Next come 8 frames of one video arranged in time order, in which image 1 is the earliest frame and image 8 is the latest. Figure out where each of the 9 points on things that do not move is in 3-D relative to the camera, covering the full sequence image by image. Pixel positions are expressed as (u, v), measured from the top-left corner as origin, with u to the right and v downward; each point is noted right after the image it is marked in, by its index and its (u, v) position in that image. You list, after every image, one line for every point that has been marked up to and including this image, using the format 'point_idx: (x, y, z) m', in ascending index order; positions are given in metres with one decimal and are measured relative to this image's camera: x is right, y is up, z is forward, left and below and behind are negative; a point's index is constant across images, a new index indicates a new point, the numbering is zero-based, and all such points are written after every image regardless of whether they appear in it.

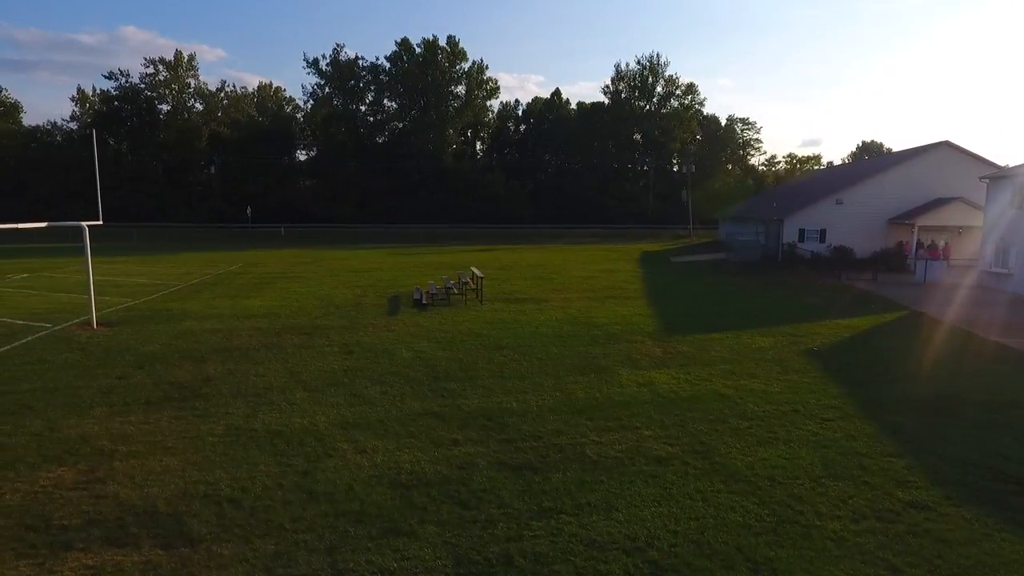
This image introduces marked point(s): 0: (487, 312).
0: (-0.6, -0.6, +14.9) m
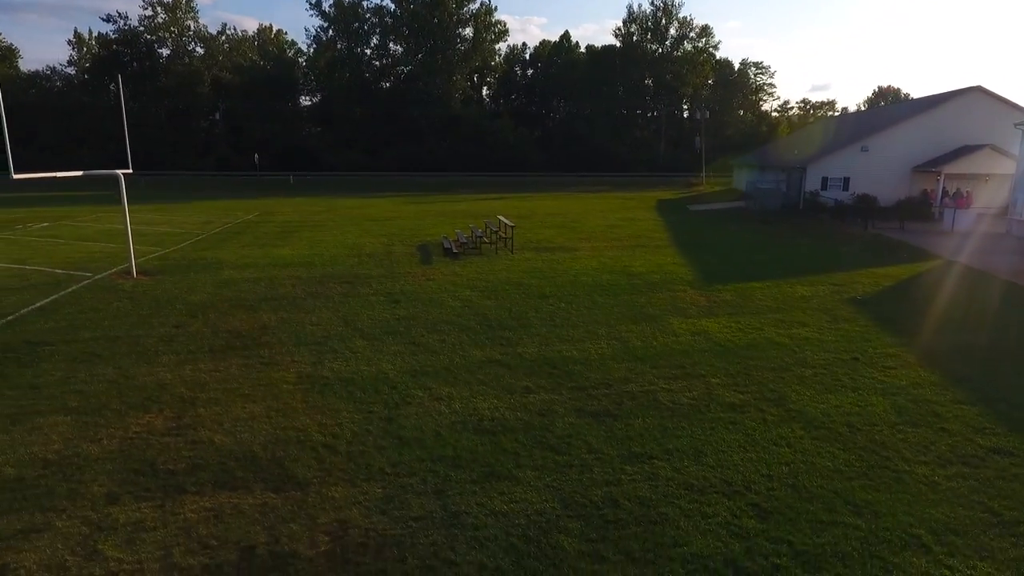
0: (+0.2, +0.7, +14.9) m
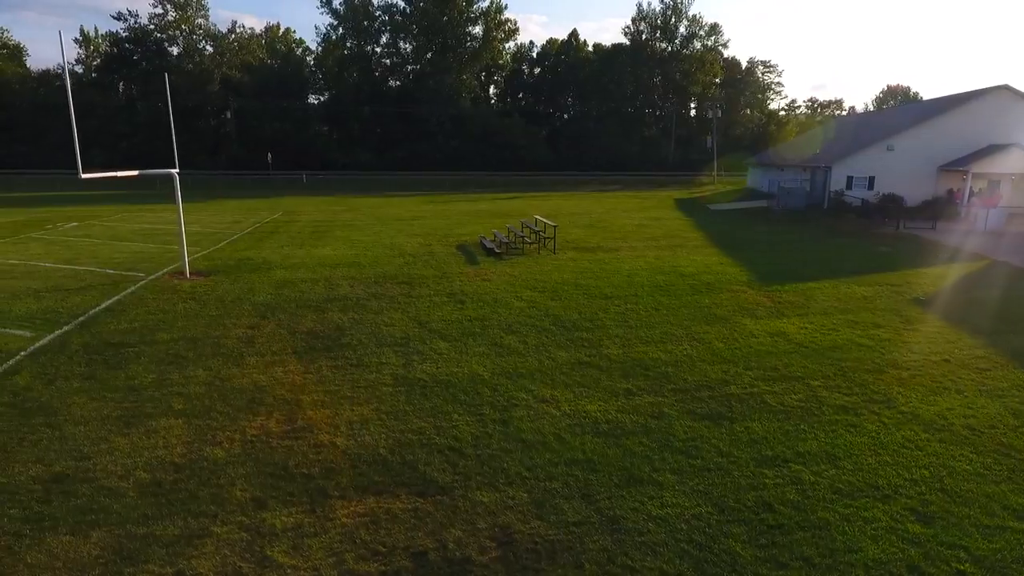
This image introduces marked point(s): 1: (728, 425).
0: (+1.3, +0.7, +14.8) m
1: (+2.0, -1.3, +5.9) m
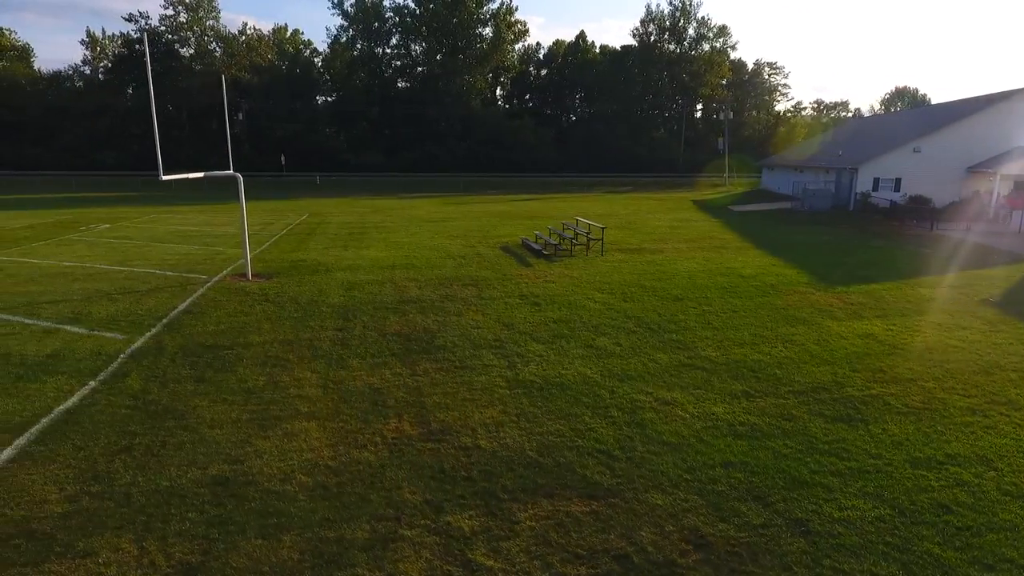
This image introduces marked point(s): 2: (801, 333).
0: (+2.5, +0.6, +14.8) m
1: (+3.3, -1.3, +5.9) m
2: (+4.2, -0.7, +9.0) m
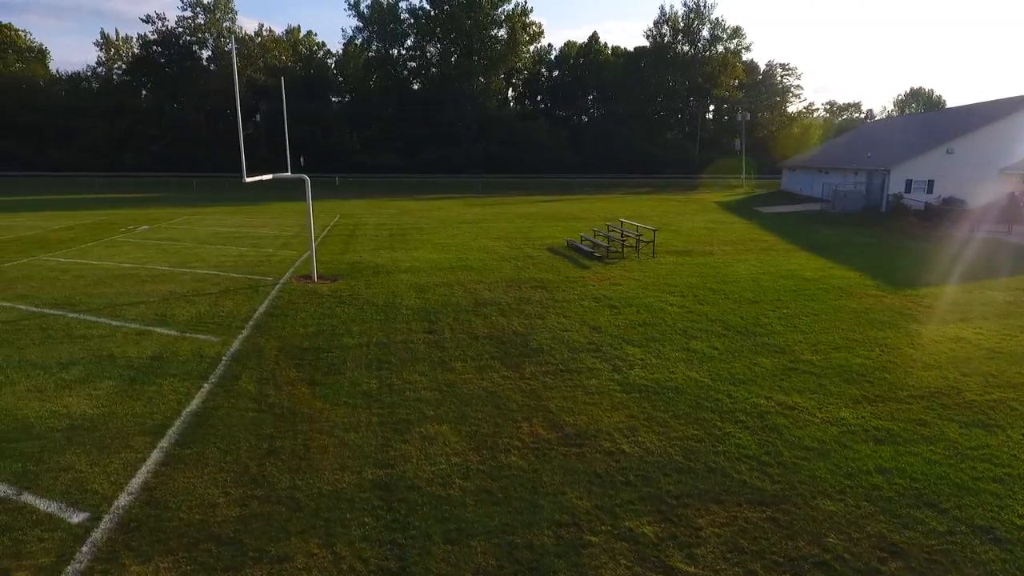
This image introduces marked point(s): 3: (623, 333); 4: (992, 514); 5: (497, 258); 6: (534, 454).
0: (+3.9, +0.6, +14.8) m
1: (+4.6, -1.4, +5.8) m
2: (+5.5, -0.7, +8.9) m
3: (+1.6, -0.7, +8.9) m
4: (+3.5, -1.6, +4.5) m
5: (-0.4, +0.8, +15.6) m
6: (+0.2, -1.5, +5.4) m
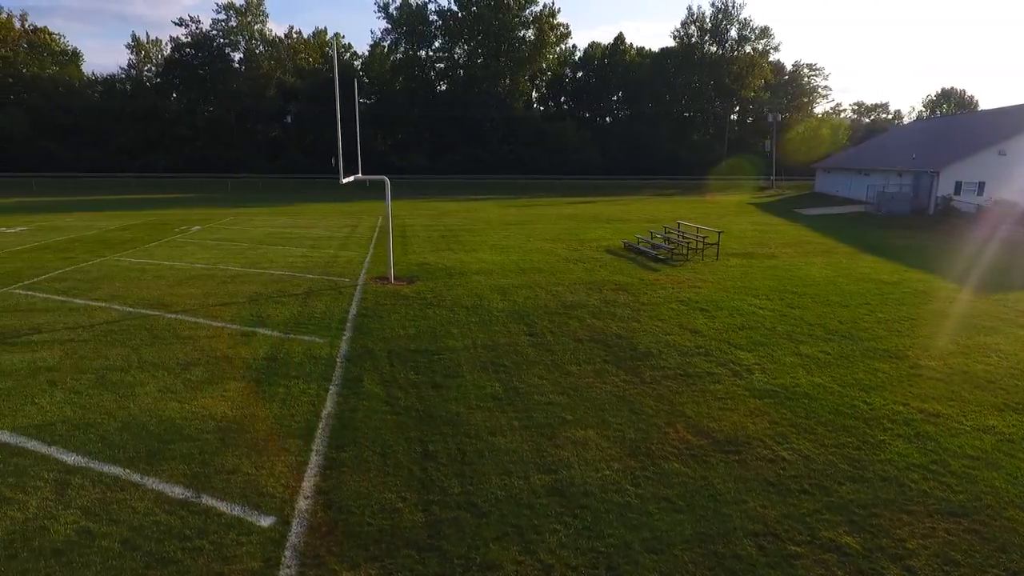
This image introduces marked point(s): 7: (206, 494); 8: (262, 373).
0: (+5.4, +0.5, +14.7) m
1: (+6.0, -1.4, +5.7) m
2: (+6.9, -0.8, +8.7) m
3: (+3.0, -0.7, +8.8) m
4: (+4.8, -1.7, +4.3) m
5: (+1.2, +0.7, +15.5) m
6: (+1.6, -1.5, +5.3) m
7: (-2.3, -1.6, +4.7) m
8: (-2.9, -1.0, +7.2) m
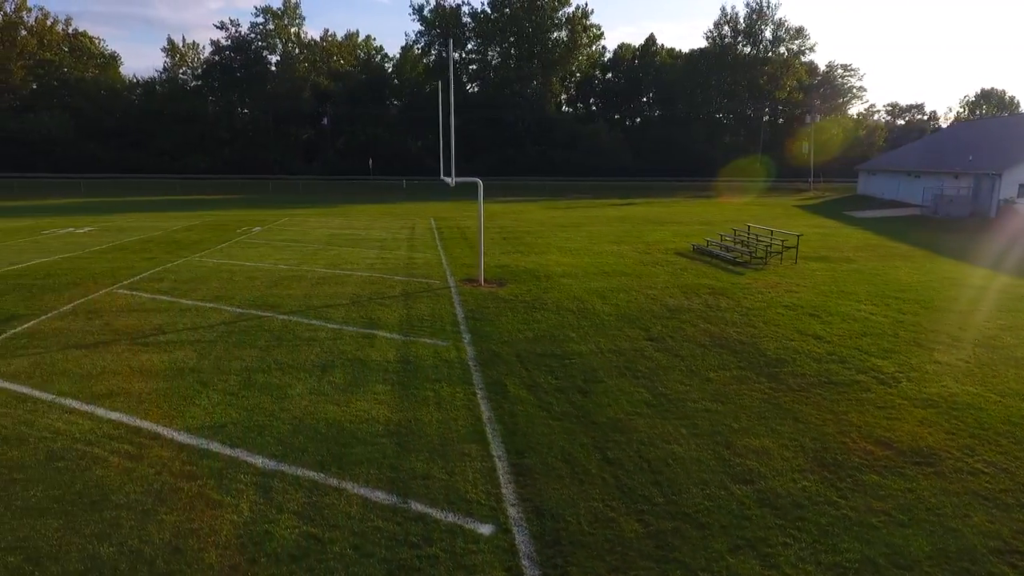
0: (+7.3, +0.4, +14.4) m
1: (+7.6, -1.5, +5.4) m
2: (+8.6, -0.9, +8.4) m
3: (+4.7, -0.8, +8.6) m
4: (+6.4, -1.8, +4.1) m
5: (+3.1, +0.6, +15.4) m
6: (+3.1, -1.5, +5.2) m
7: (-0.7, -1.6, +4.7) m
8: (-1.3, -1.0, +7.2) m
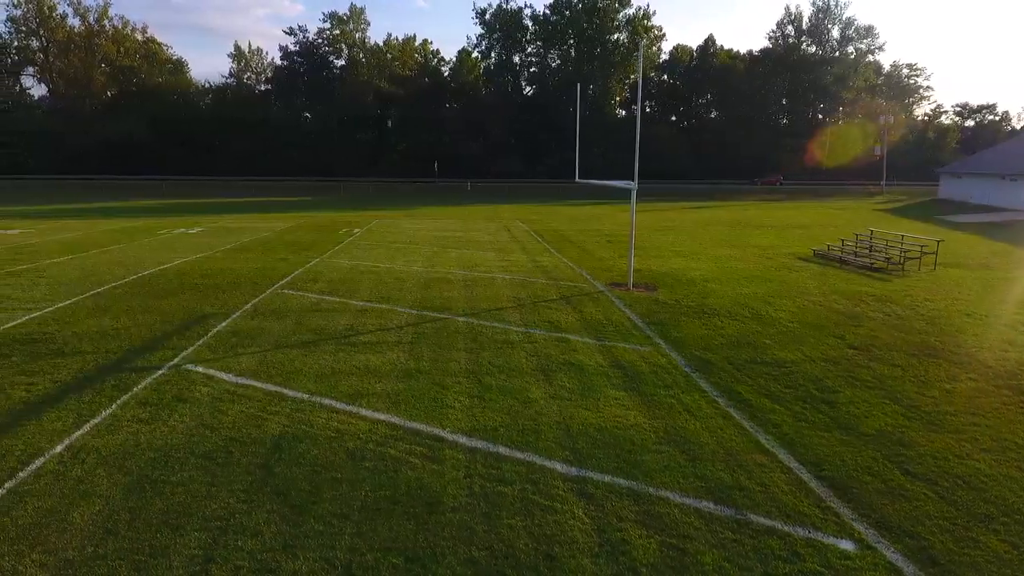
0: (+10.3, +0.2, +13.8) m
1: (+10.1, -1.6, +4.8) m
2: (+11.2, -1.0, +7.8) m
3: (+7.4, -0.9, +8.2) m
4: (+8.8, -1.9, +3.6) m
5: (+6.2, +0.5, +15.0) m
6: (+5.6, -1.6, +4.8) m
7: (+1.7, -1.6, +4.5) m
8: (+1.3, -1.1, +7.1) m
